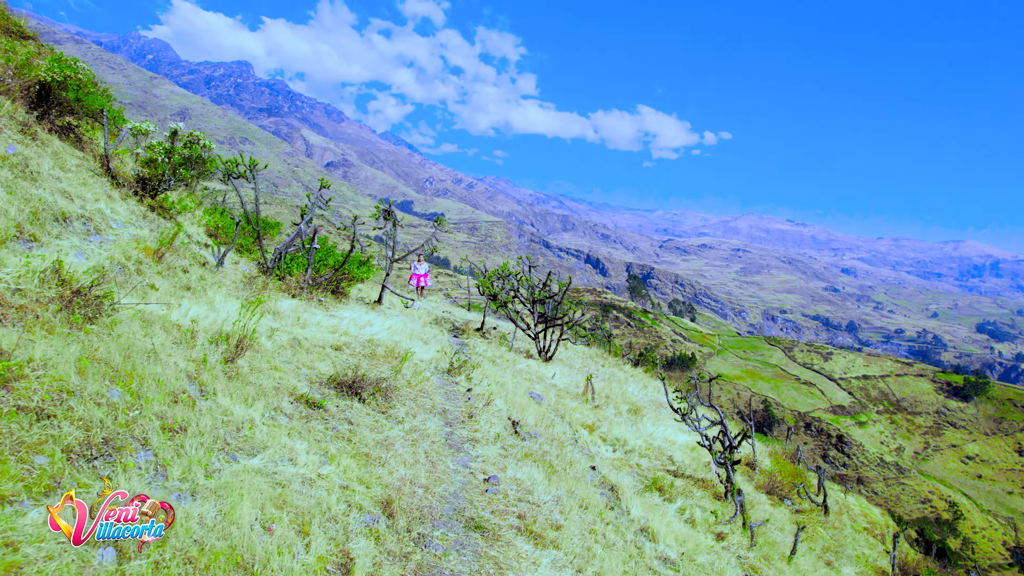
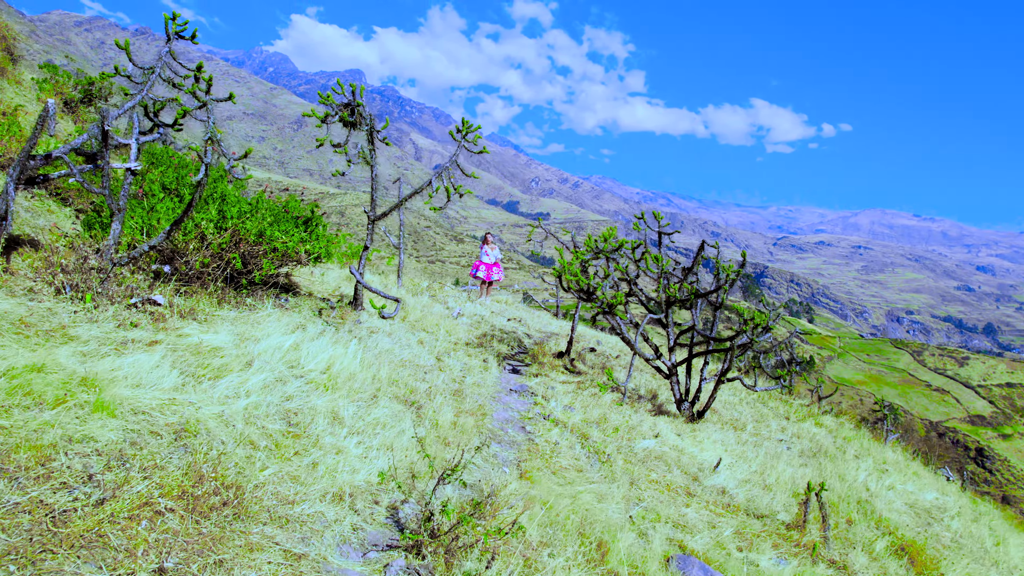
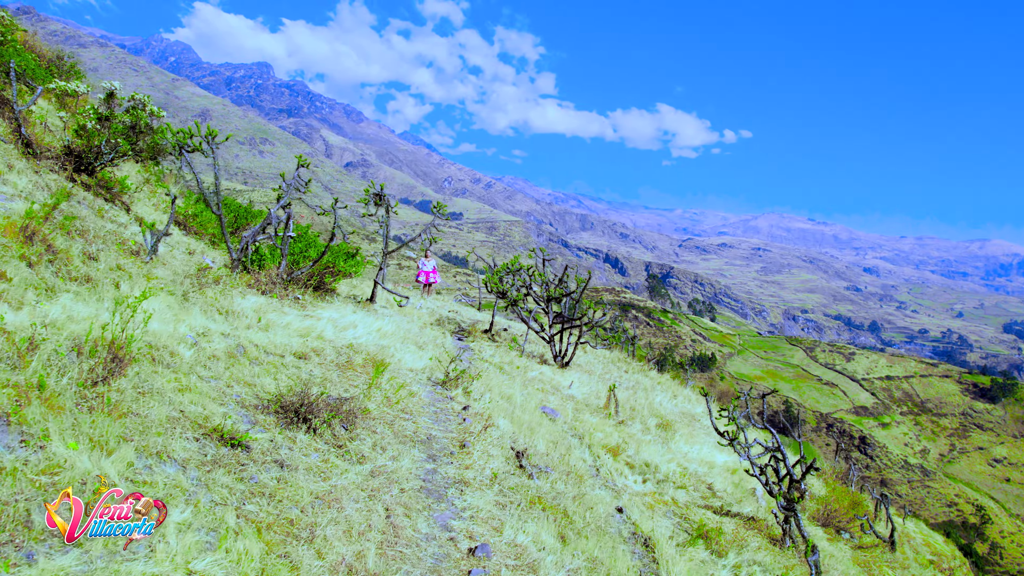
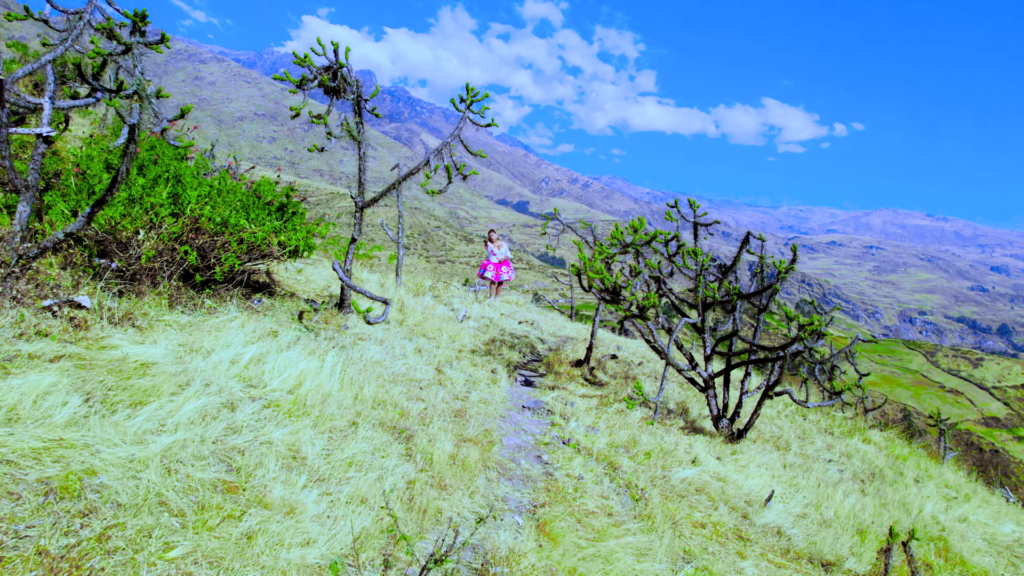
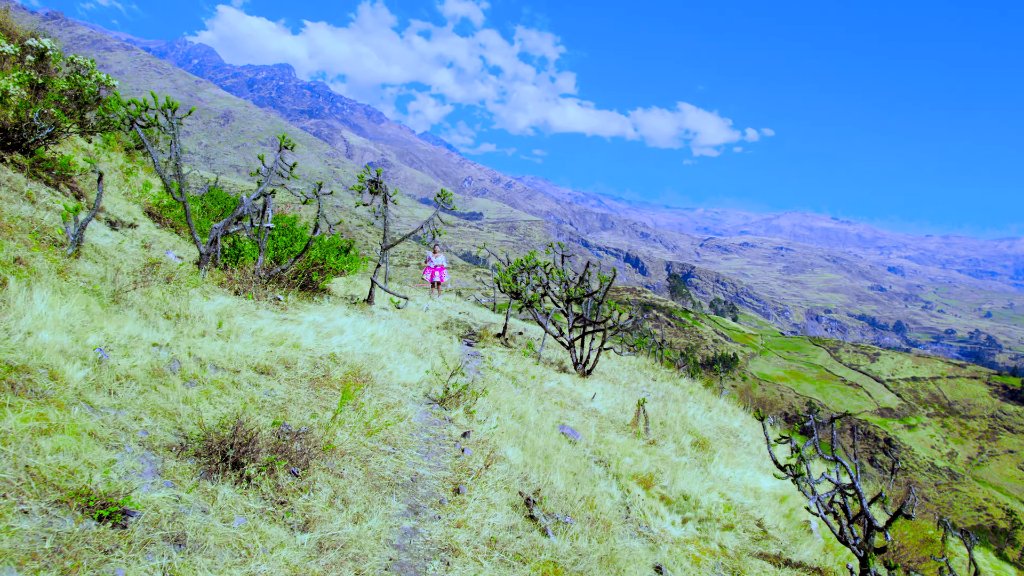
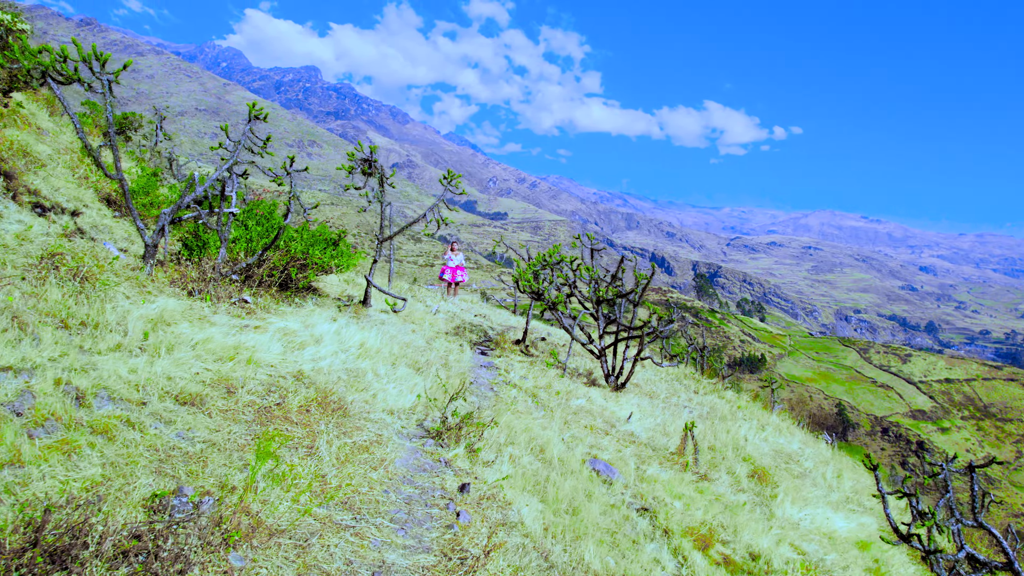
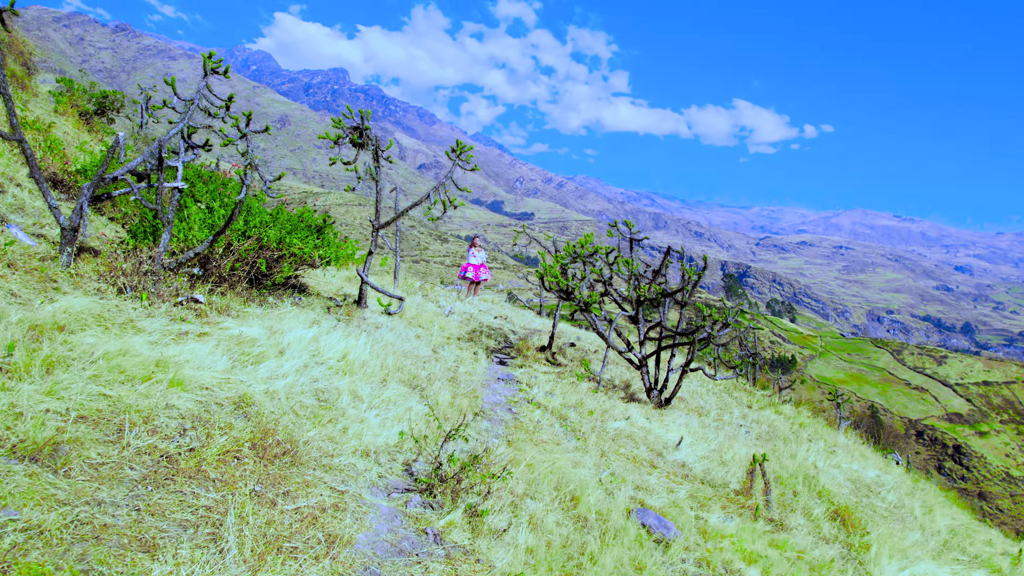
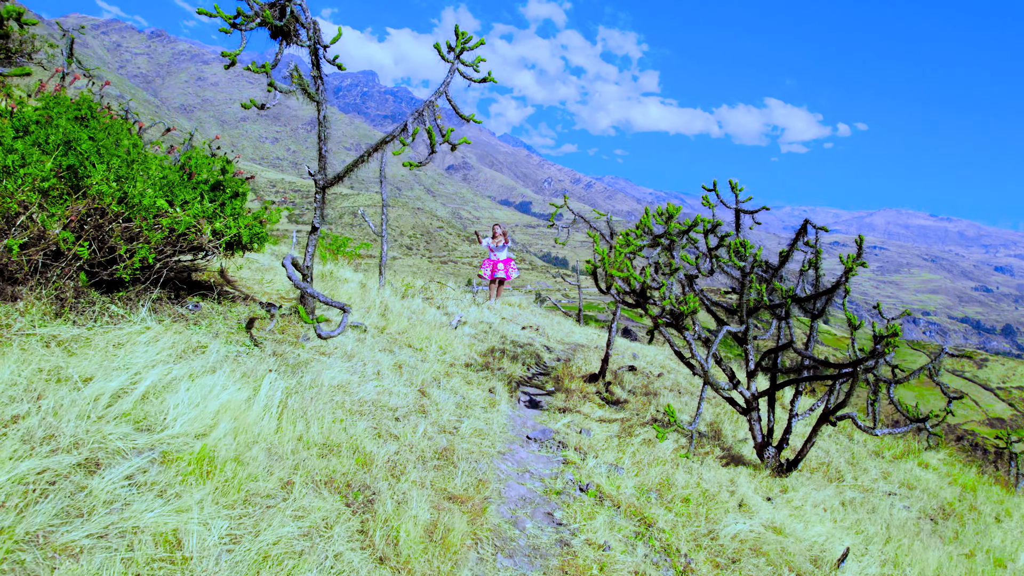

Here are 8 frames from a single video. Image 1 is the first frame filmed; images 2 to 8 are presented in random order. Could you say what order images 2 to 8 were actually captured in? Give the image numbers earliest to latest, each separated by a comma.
3, 5, 6, 7, 2, 4, 8
